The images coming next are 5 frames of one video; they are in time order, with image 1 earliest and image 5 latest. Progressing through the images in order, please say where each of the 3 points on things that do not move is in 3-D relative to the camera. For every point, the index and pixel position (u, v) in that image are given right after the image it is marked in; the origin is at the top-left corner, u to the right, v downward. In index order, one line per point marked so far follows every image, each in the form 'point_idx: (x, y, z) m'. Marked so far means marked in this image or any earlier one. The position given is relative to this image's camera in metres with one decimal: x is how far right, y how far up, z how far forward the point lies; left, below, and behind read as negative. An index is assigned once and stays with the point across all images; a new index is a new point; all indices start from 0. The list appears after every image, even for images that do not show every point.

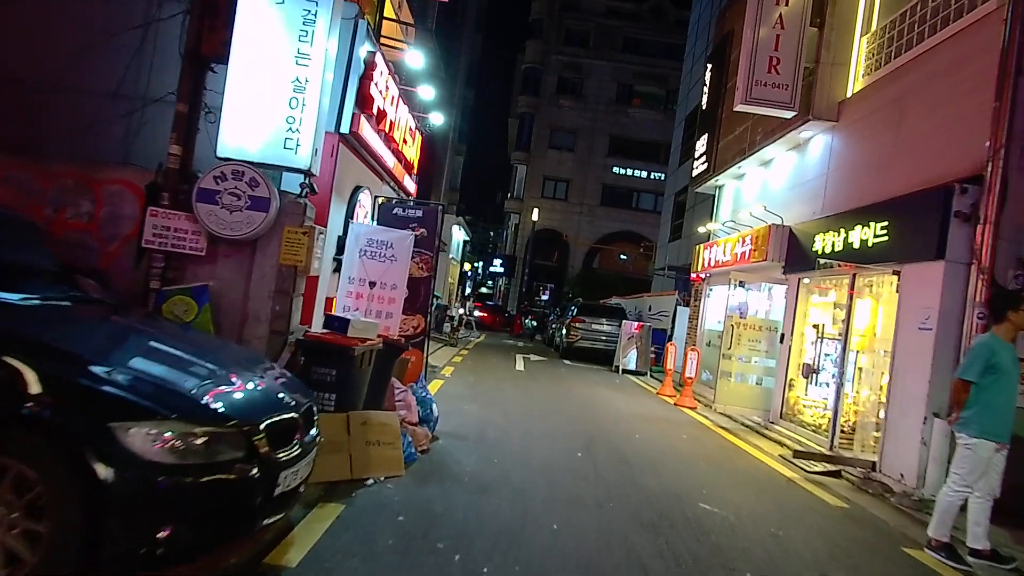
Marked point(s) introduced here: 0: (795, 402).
0: (+5.5, -2.2, +11.5) m
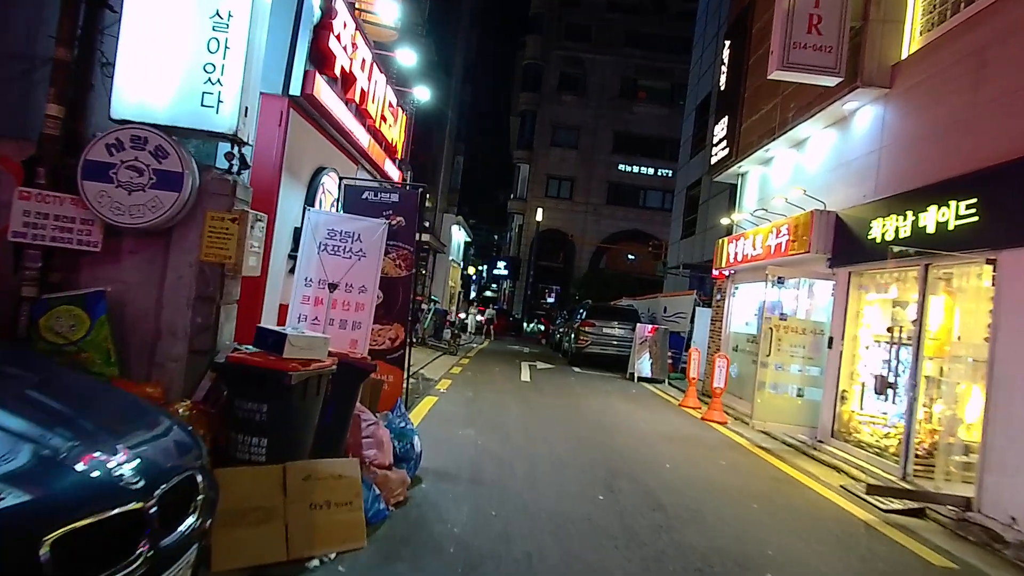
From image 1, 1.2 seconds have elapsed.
0: (+5.6, -2.1, +9.8) m
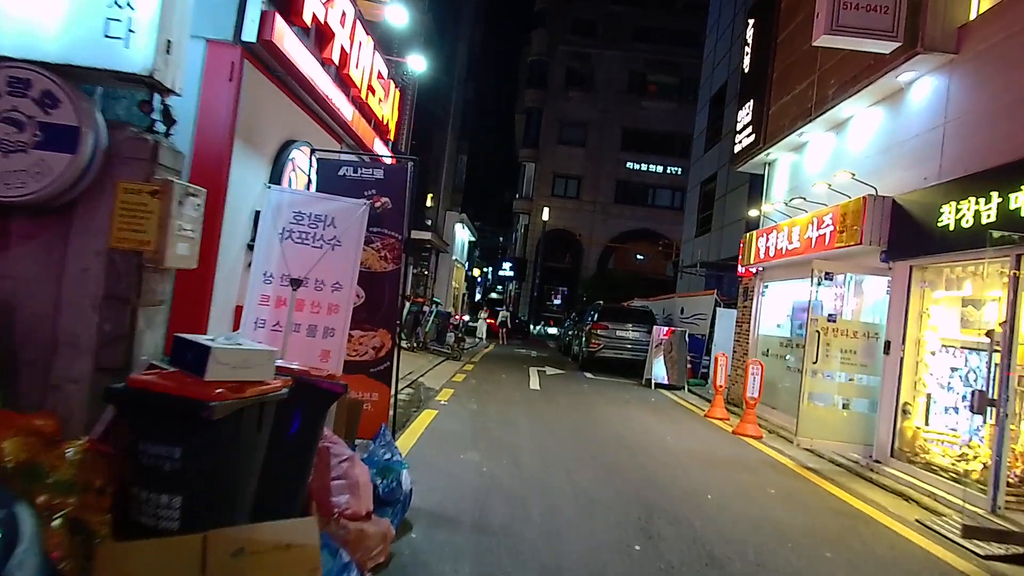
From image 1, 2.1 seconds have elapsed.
0: (+5.7, -2.1, +8.4) m
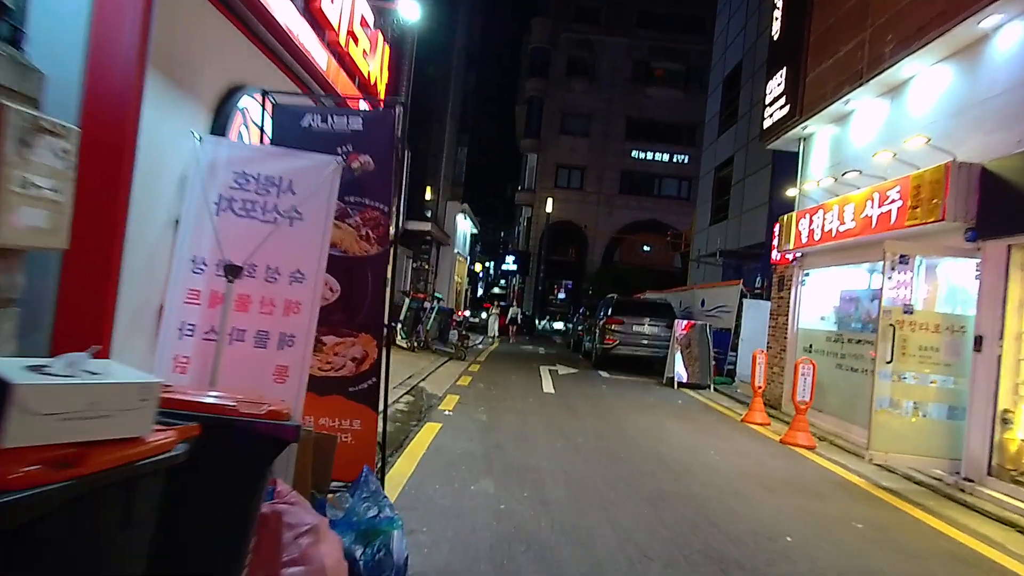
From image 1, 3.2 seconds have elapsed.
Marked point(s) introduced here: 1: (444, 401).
0: (+5.9, -1.9, +7.0) m
1: (-1.2, -2.0, +10.3) m
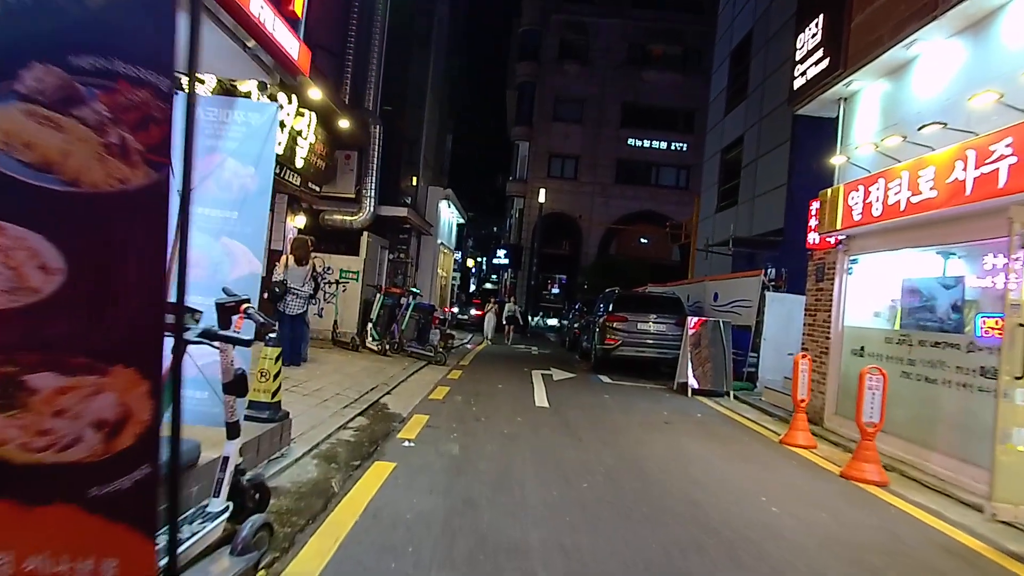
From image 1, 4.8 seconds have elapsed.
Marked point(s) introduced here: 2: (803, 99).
0: (+5.7, -1.7, +4.8) m
1: (-1.4, -1.8, +8.1) m
2: (+5.9, +3.8, +12.0) m
